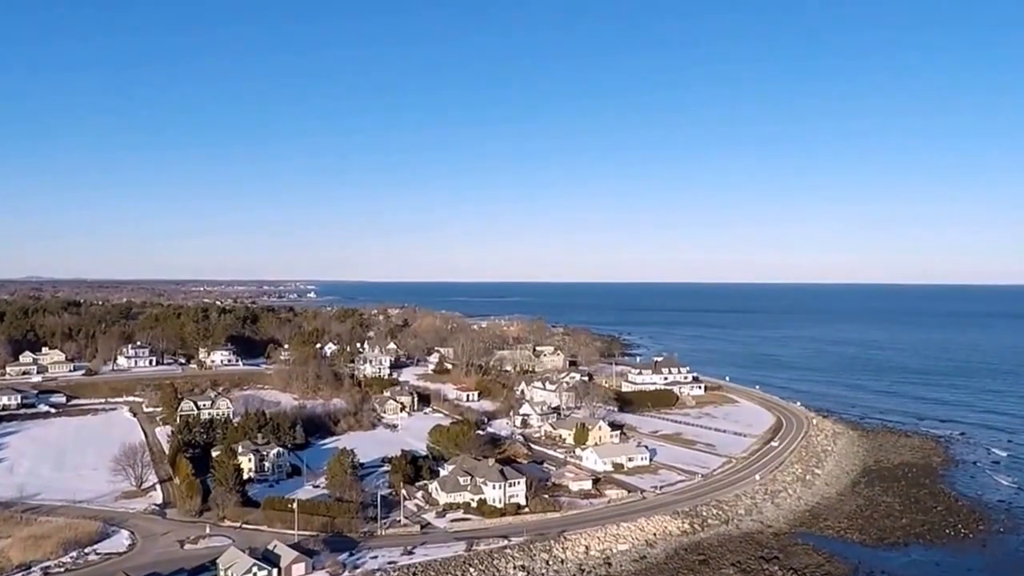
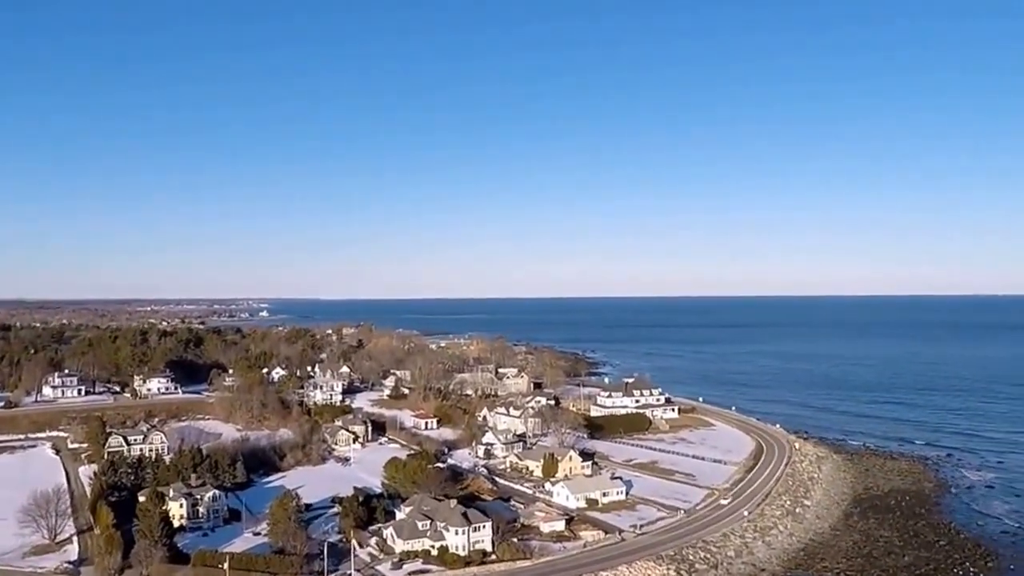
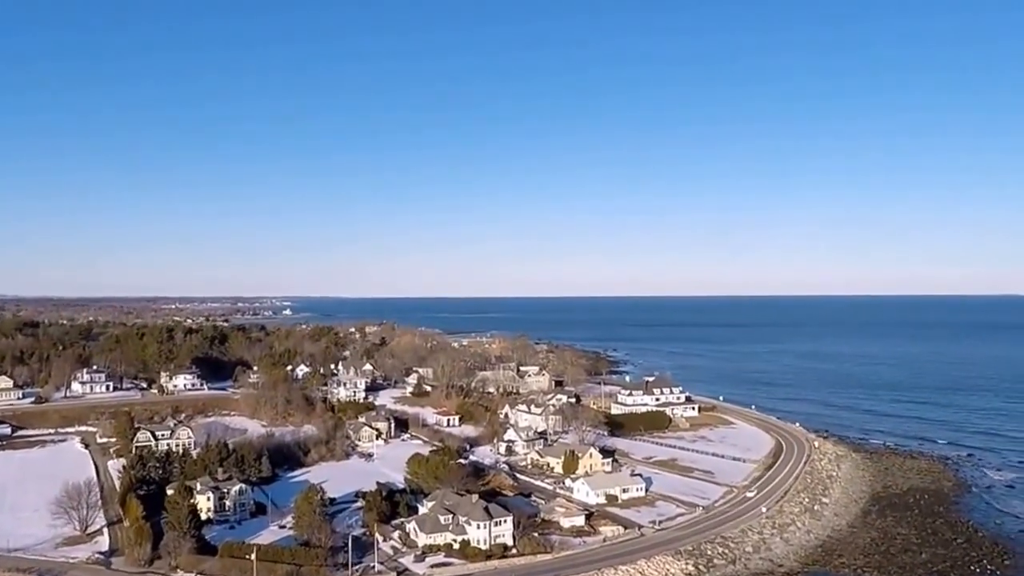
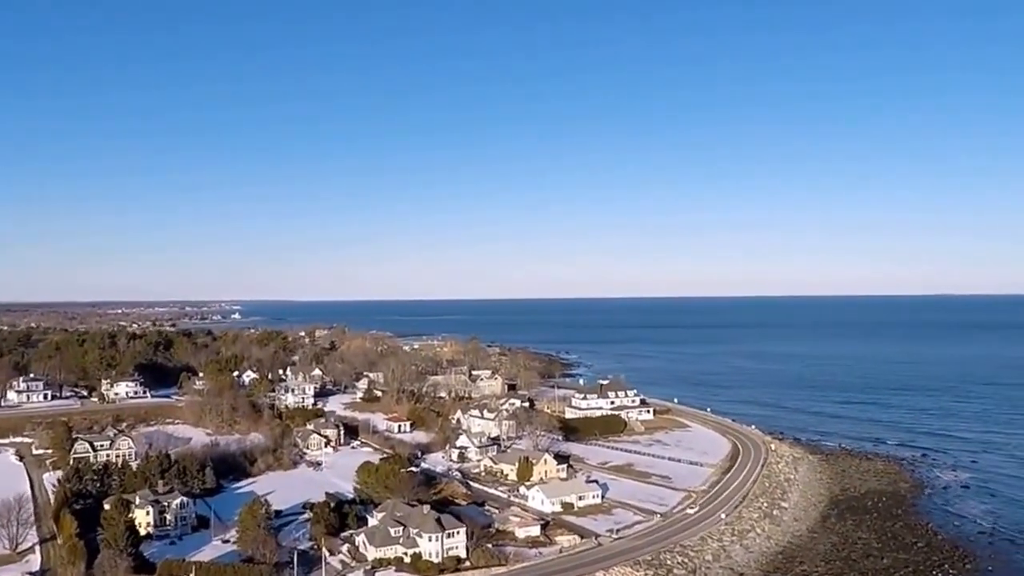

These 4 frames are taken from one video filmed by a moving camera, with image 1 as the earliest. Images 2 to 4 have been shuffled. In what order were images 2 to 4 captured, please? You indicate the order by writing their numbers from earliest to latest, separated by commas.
3, 2, 4
